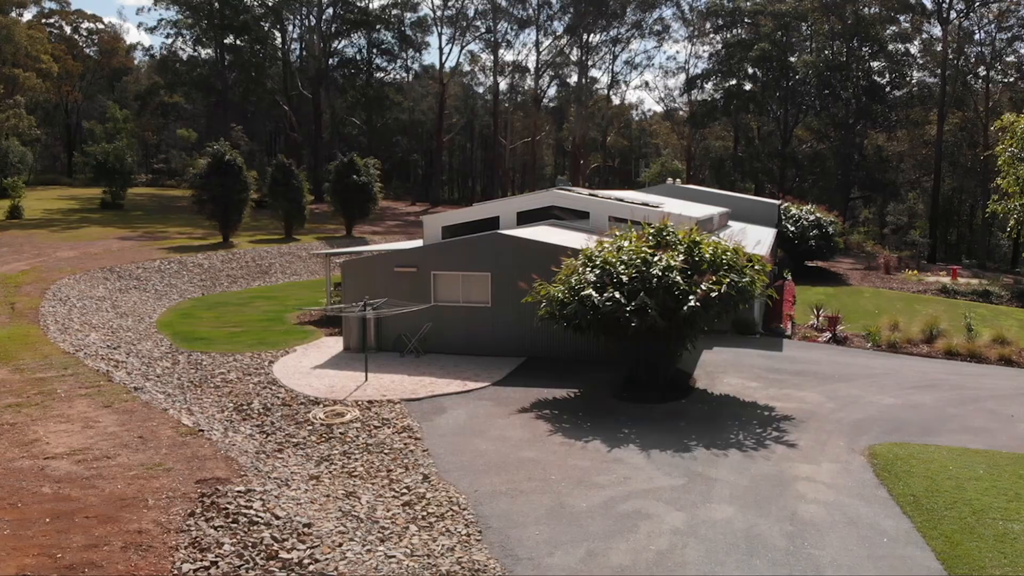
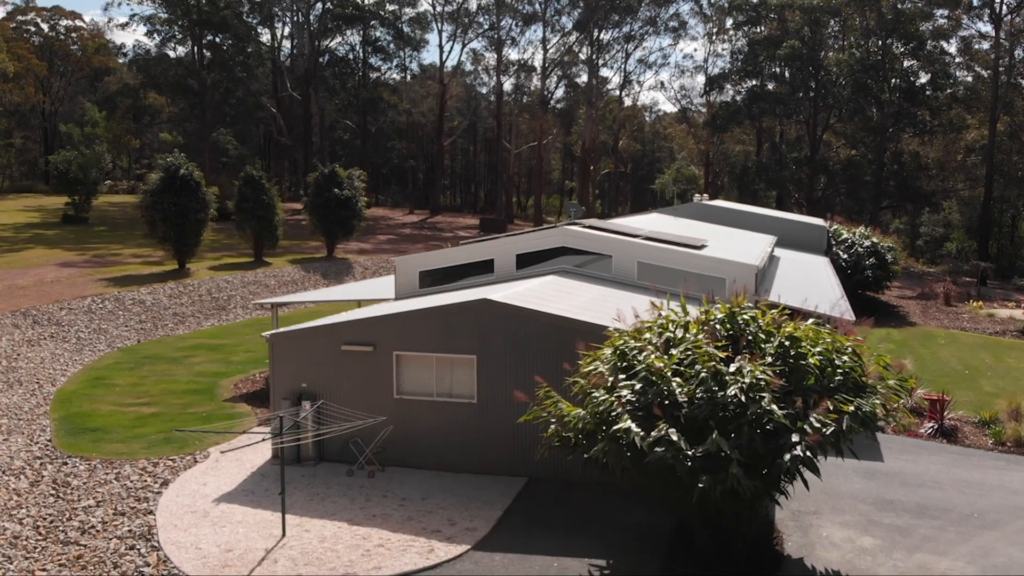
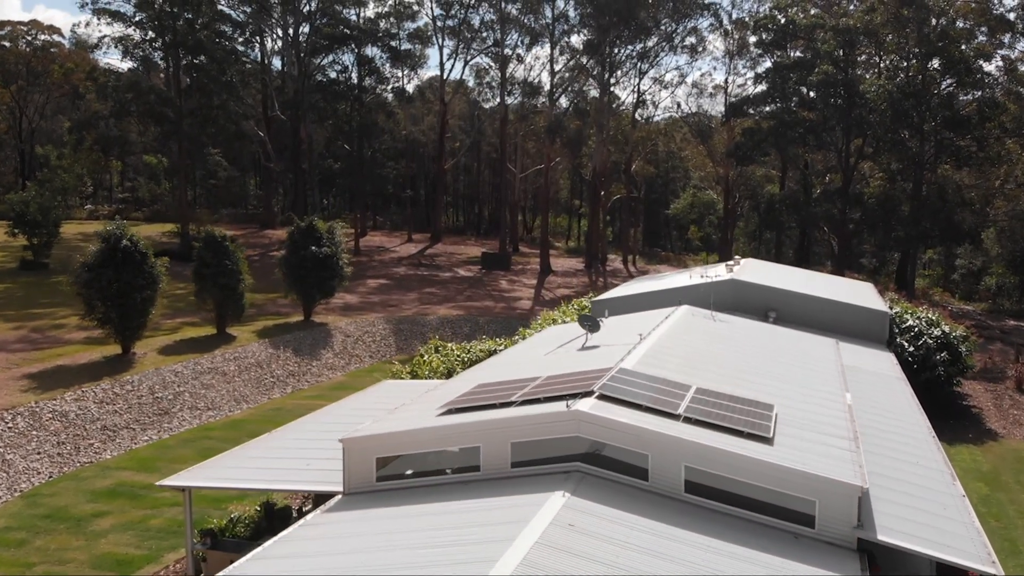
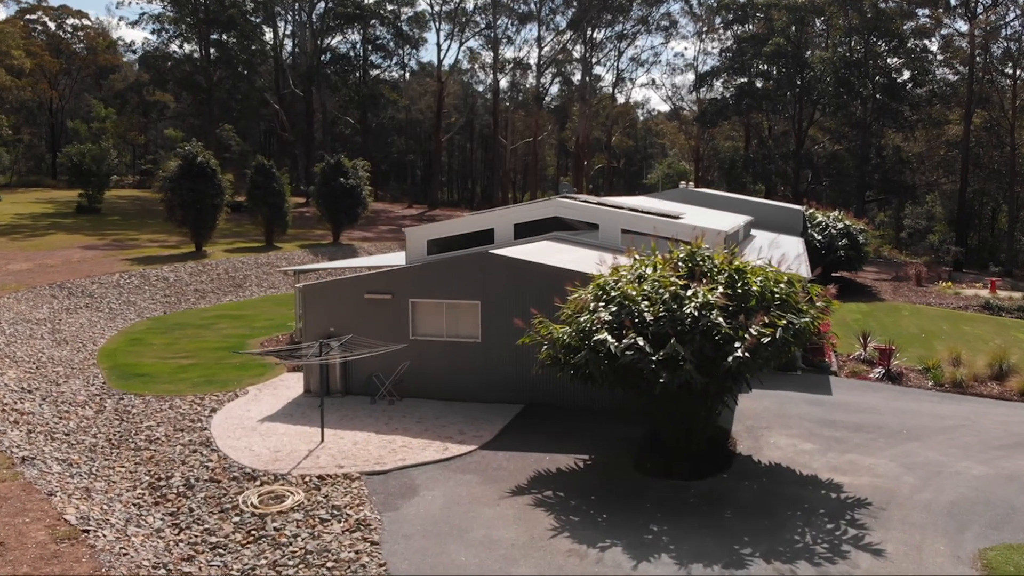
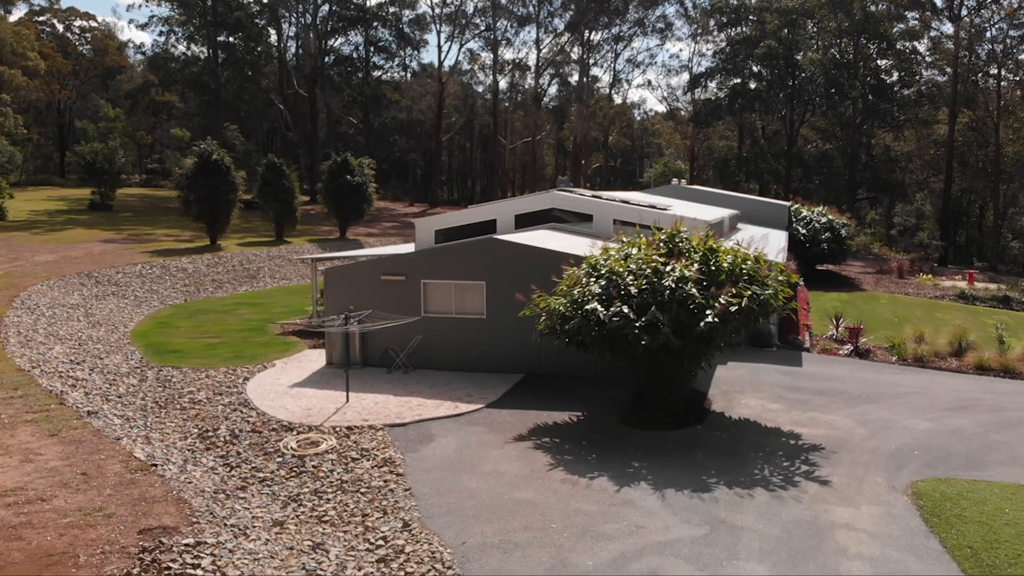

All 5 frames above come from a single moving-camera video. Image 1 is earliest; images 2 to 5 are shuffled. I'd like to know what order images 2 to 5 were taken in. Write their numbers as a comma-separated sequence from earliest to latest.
5, 4, 2, 3
